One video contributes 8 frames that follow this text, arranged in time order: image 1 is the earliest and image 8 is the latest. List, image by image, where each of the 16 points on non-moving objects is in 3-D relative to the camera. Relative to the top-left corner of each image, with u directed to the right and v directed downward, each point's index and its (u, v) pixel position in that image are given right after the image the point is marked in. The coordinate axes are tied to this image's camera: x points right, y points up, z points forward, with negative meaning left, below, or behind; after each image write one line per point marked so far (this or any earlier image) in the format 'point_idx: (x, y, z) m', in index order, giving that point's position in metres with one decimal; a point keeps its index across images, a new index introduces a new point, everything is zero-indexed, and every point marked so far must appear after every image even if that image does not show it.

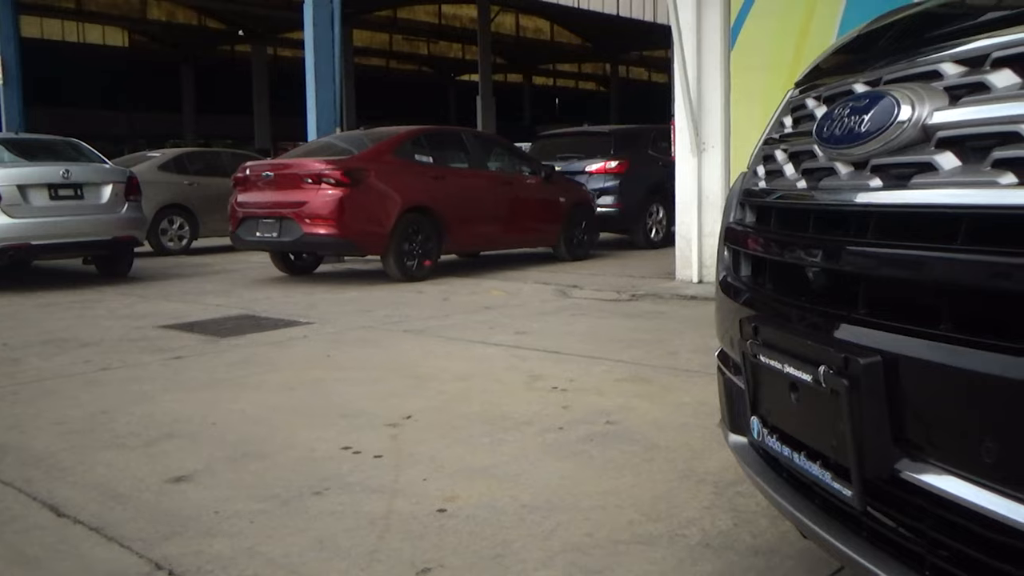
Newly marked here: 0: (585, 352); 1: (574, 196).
0: (+0.3, -0.3, +4.5) m
1: (+0.5, +0.7, +8.8) m
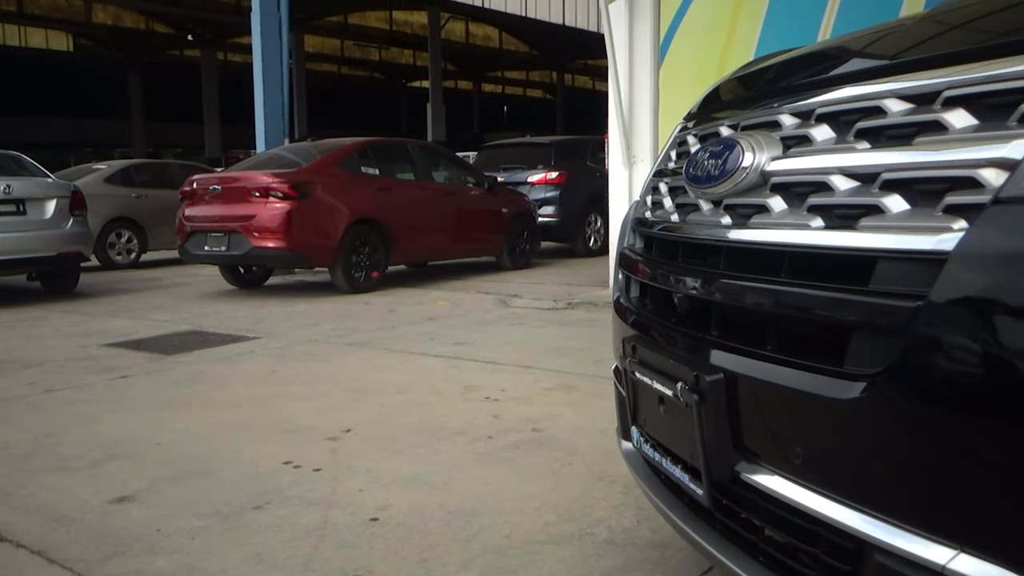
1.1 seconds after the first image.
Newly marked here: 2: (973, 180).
0: (0.0, -0.3, +4.6) m
1: (0.0, +0.7, +8.9) m
2: (+0.4, +0.1, +1.0) m
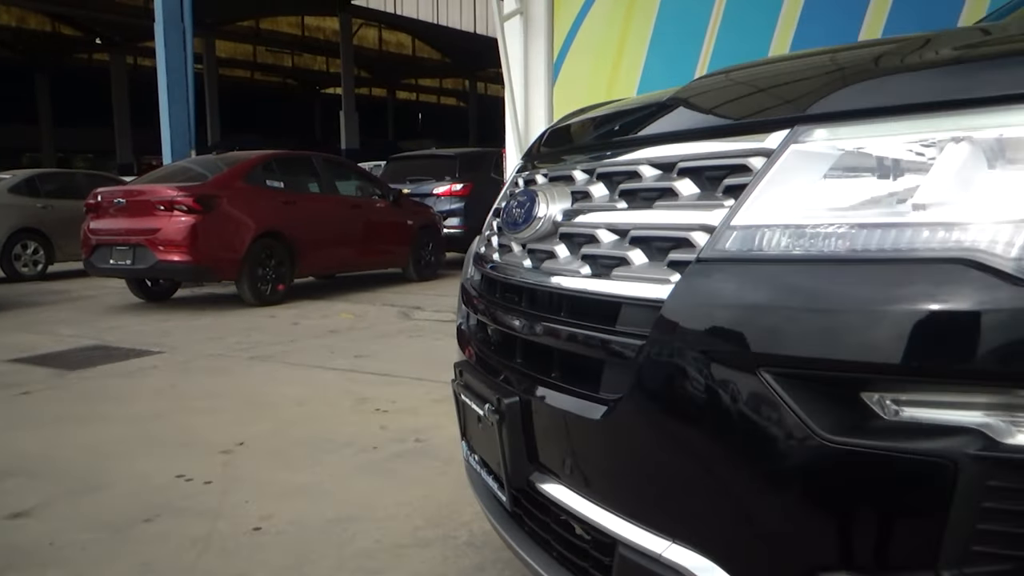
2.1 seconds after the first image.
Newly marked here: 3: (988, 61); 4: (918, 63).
0: (-0.5, -0.4, +4.8) m
1: (-0.8, +0.6, +9.1) m
2: (+0.2, +0.1, +1.3) m
3: (+0.5, +0.2, +1.2) m
4: (+0.5, +0.2, +1.2) m
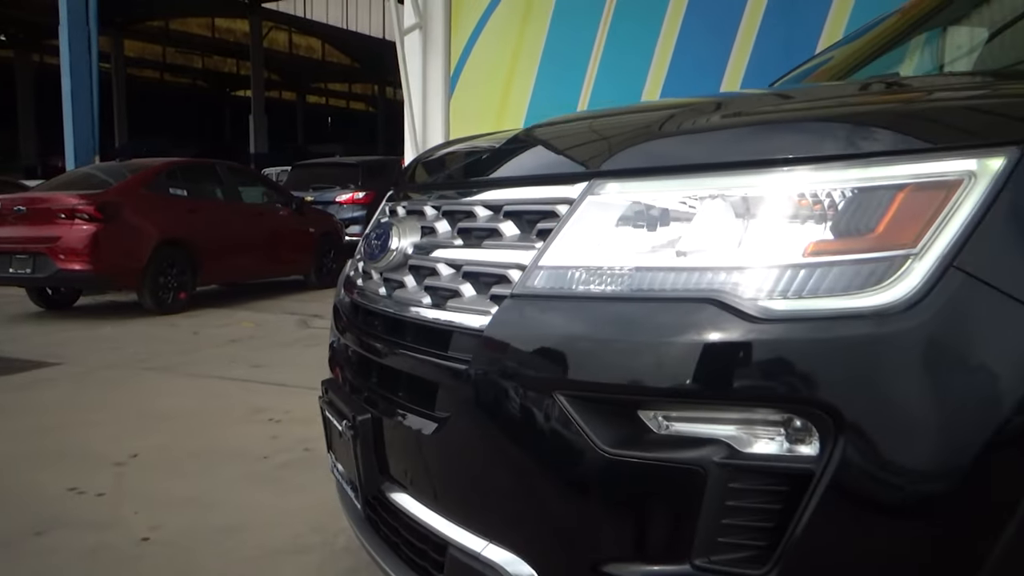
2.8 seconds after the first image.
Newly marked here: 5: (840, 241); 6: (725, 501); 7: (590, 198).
0: (-0.9, -0.4, +4.9) m
1: (-1.6, +0.5, +9.2) m
2: (0.0, 0.0, +1.4) m
3: (+0.3, +0.2, +1.4) m
4: (+0.2, +0.2, +1.4) m
5: (+0.4, +0.1, +1.3) m
6: (+0.2, -0.2, +1.2) m
7: (+0.1, +0.1, +1.4) m
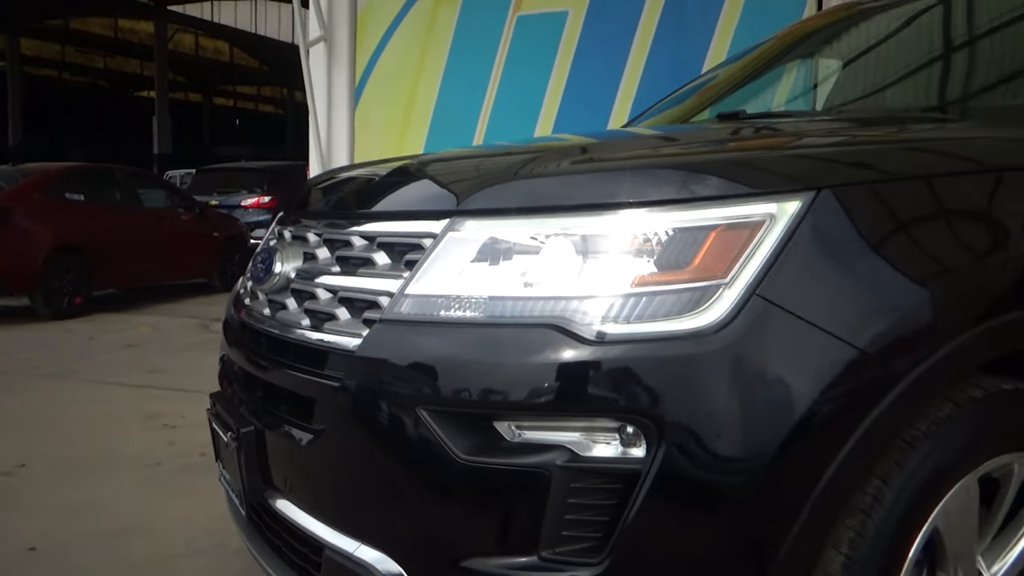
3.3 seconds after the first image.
0: (-1.4, -0.5, +5.0) m
1: (-2.4, +0.5, +9.2) m
2: (-0.2, 0.0, +1.6) m
3: (+0.1, +0.2, +1.5) m
4: (+0.1, +0.2, +1.6) m
5: (+0.2, 0.0, +1.4) m
6: (+0.1, -0.3, +1.4) m
7: (-0.1, +0.1, +1.5) m
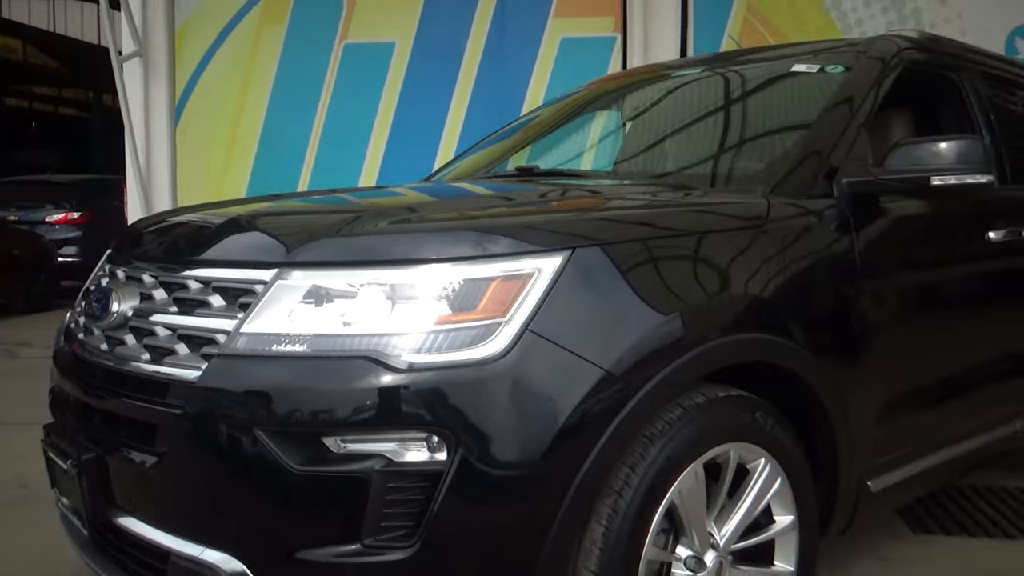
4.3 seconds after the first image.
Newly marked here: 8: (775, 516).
0: (-2.3, -0.6, +5.0) m
1: (-3.9, +0.3, +9.0) m
2: (-0.5, -0.1, +1.9) m
3: (-0.2, +0.1, +1.9) m
4: (-0.3, +0.1, +1.9) m
5: (-0.1, 0.0, +1.8) m
6: (-0.2, -0.3, +1.7) m
7: (-0.4, 0.0, +1.9) m
8: (+0.5, -0.5, +2.2) m
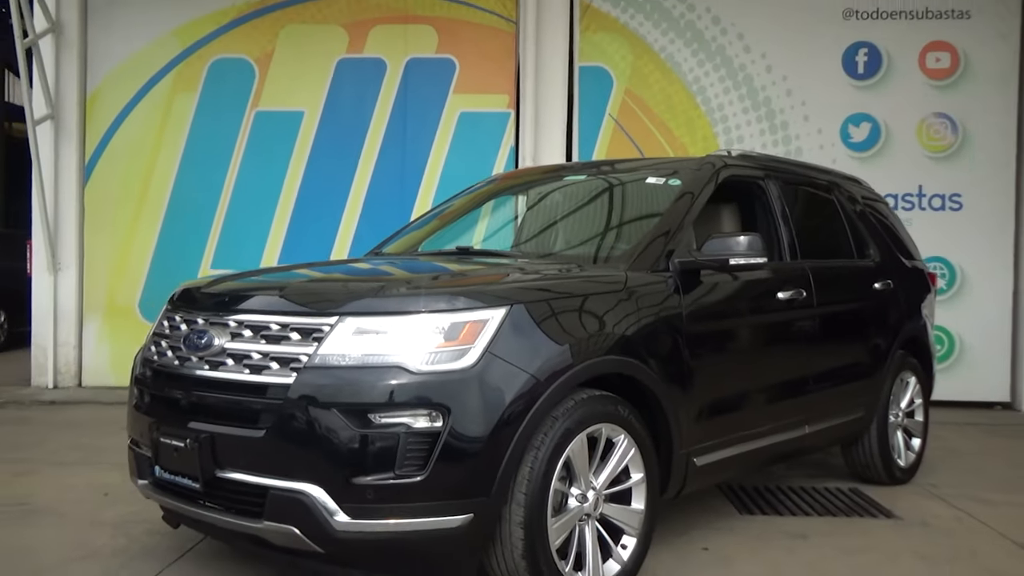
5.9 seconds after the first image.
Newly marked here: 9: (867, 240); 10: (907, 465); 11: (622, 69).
0: (-2.7, -0.9, +6.0) m
1: (-4.8, -0.3, +9.8) m
2: (-0.6, -0.2, +3.1) m
3: (-0.3, 0.0, +3.1) m
4: (-0.4, 0.0, +3.2) m
5: (-0.2, -0.2, +3.1) m
6: (-0.3, -0.4, +3.0) m
7: (-0.5, -0.1, +3.1) m
8: (+0.4, -0.6, +3.5) m
9: (+1.7, +0.2, +5.3) m
10: (+1.9, -0.9, +5.3) m
11: (+0.8, +1.6, +8.0) m
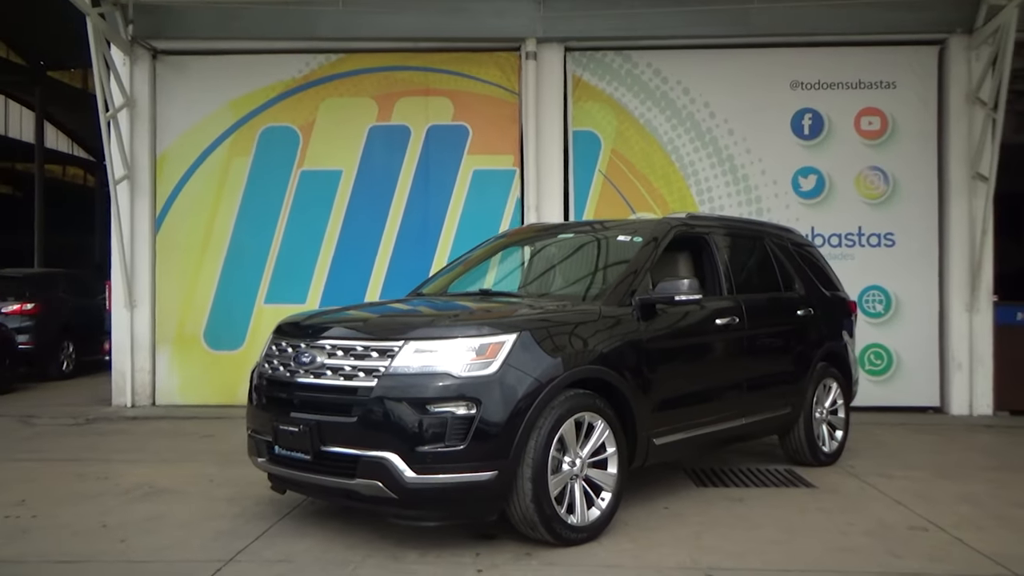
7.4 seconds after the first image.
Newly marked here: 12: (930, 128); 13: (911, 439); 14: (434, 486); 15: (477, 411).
0: (-2.6, -1.2, +7.5) m
1: (-4.7, -0.6, +11.3) m
2: (-0.6, -0.4, +4.6) m
3: (-0.3, -0.2, +4.6) m
4: (-0.3, -0.2, +4.7) m
5: (-0.2, -0.3, +4.5) m
6: (-0.3, -0.6, +4.4) m
7: (-0.5, -0.2, +4.6) m
8: (+0.4, -0.7, +5.0) m
9: (+1.8, +0.1, +6.7) m
10: (+2.0, -1.0, +6.7) m
11: (+0.9, +1.4, +9.5) m
12: (+3.6, +1.4, +9.3) m
13: (+2.9, -1.1, +7.7) m
14: (-0.3, -0.8, +4.4) m
15: (-0.2, -0.5, +4.4) m
